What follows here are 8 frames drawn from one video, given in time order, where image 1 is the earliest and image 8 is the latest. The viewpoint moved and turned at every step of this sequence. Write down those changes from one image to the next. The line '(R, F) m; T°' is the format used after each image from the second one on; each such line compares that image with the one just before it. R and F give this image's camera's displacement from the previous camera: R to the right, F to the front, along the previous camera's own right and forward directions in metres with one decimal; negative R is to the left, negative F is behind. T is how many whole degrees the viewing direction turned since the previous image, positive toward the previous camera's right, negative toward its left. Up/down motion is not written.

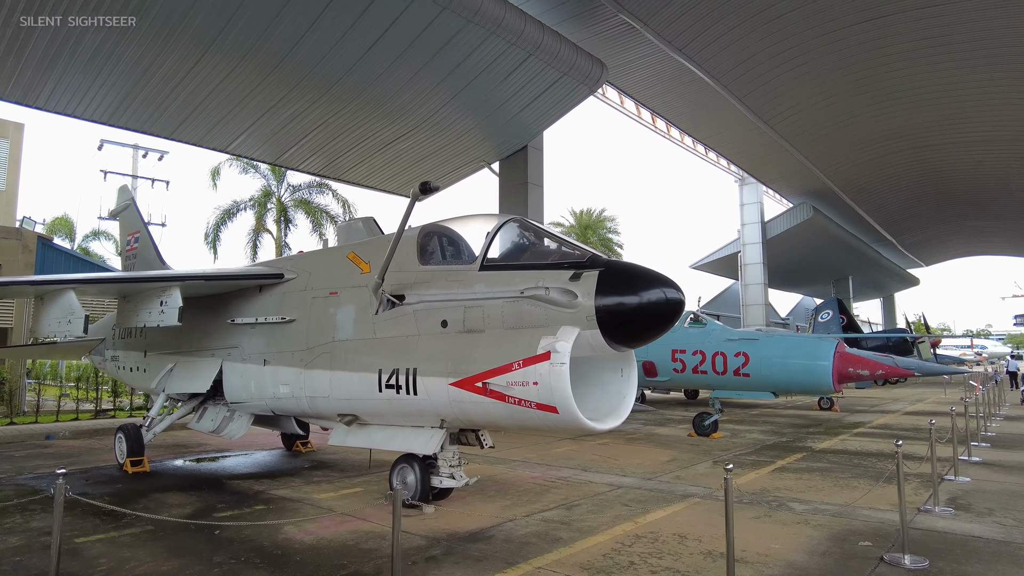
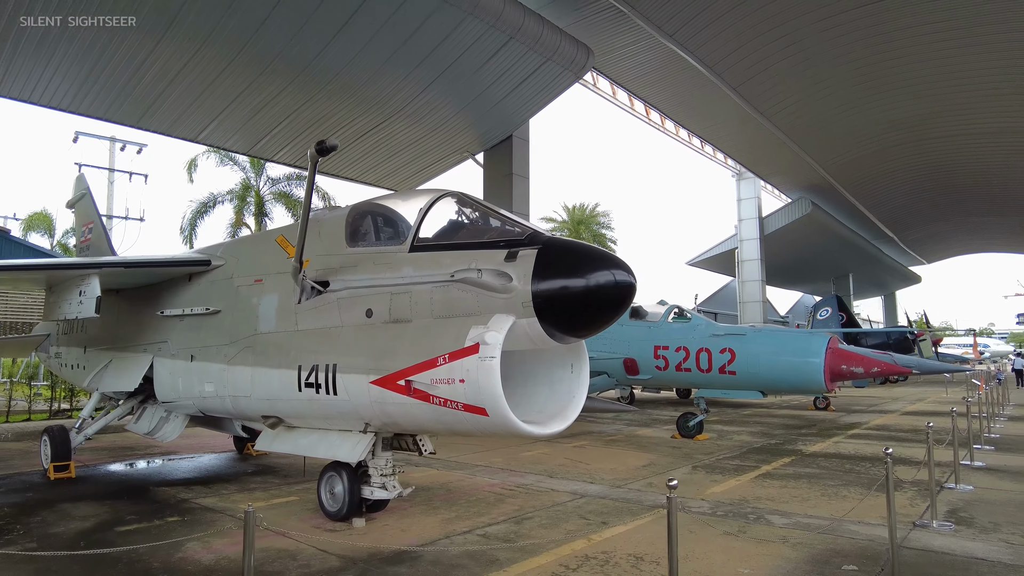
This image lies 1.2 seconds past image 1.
(+0.4, +0.6) m; 0°
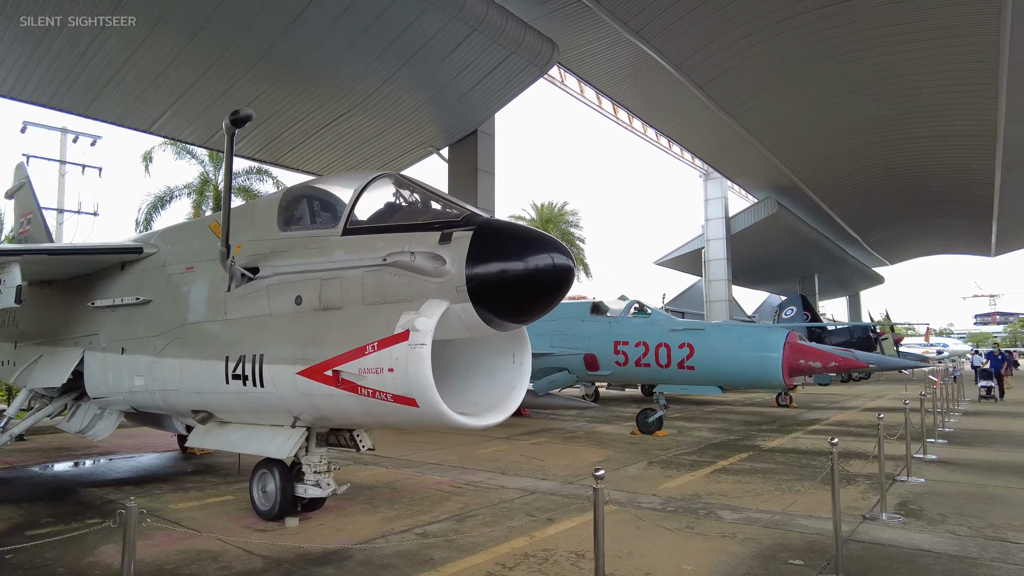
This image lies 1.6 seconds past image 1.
(+0.2, +0.2) m; +2°
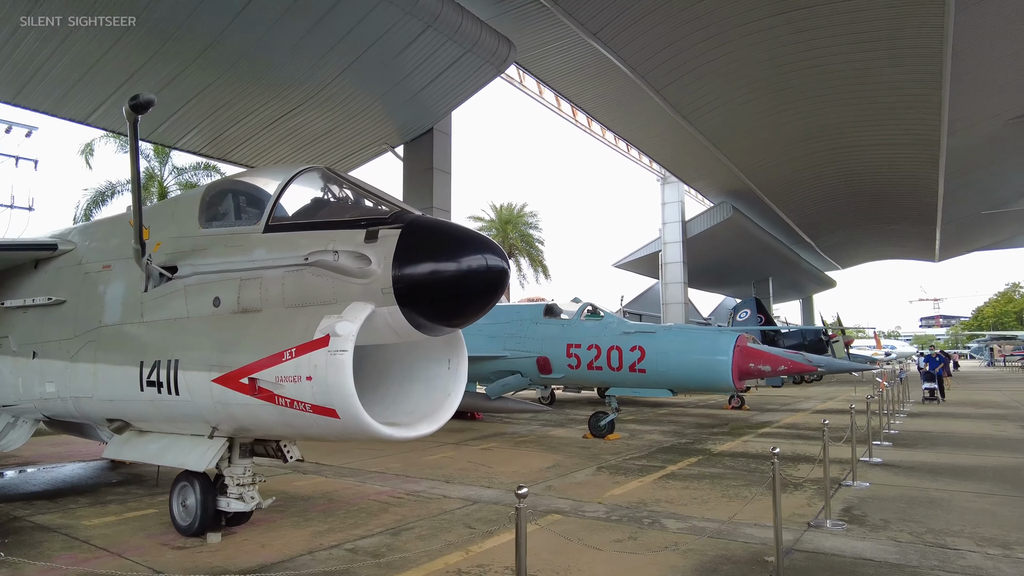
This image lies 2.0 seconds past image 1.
(+0.1, +0.2) m; +3°
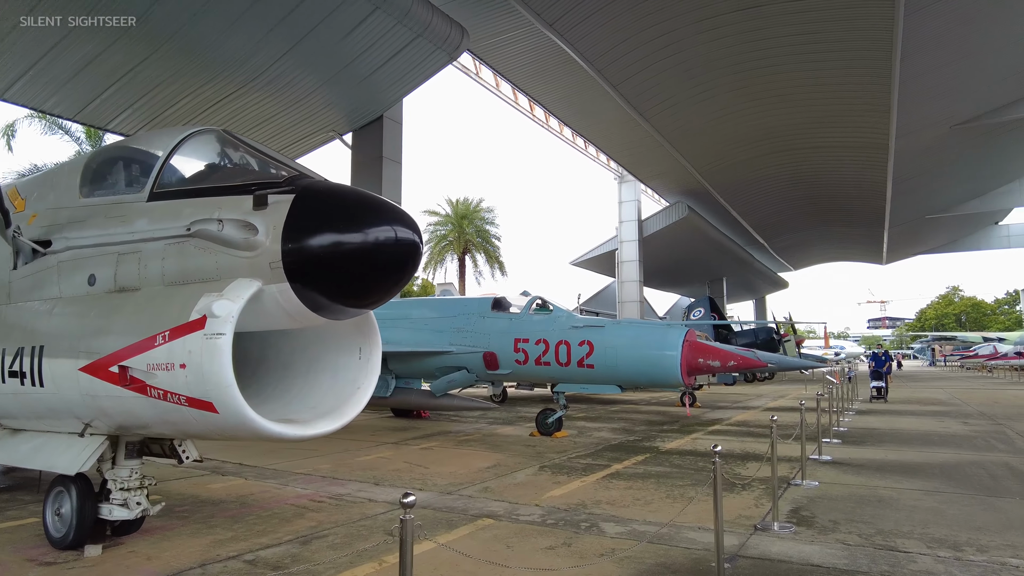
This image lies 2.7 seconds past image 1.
(+0.2, +0.4) m; +3°
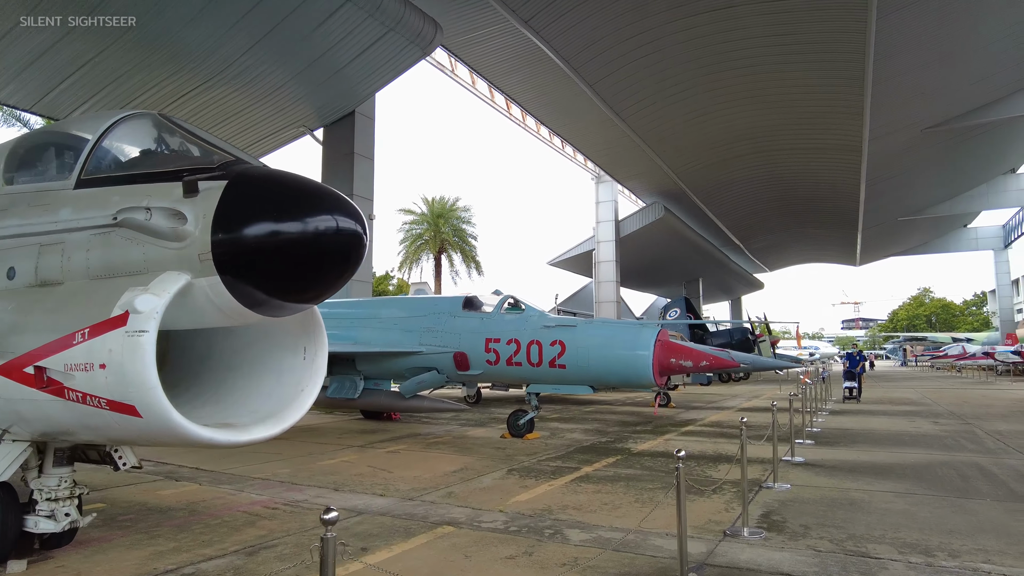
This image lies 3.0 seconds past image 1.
(+0.1, +0.2) m; +2°
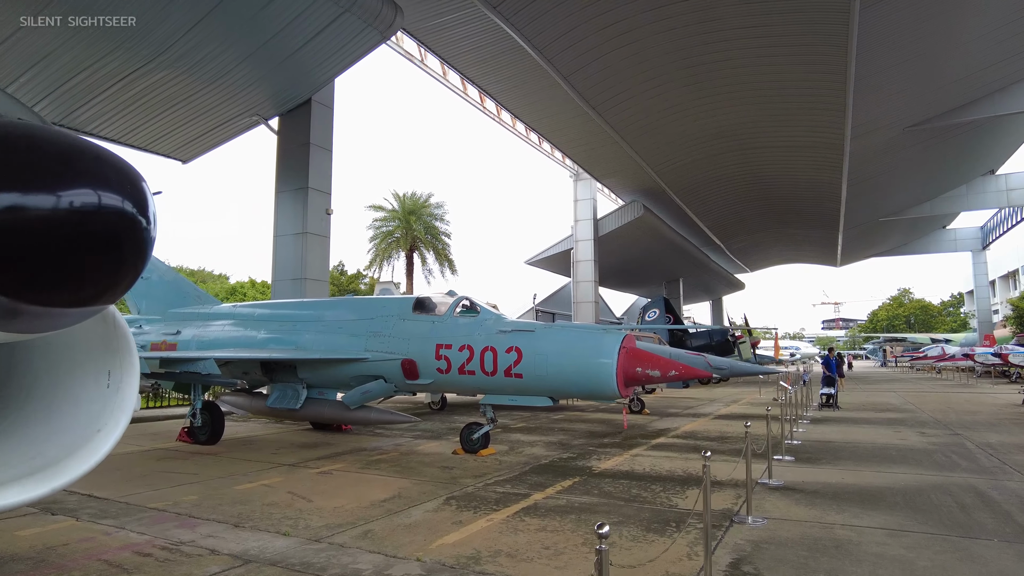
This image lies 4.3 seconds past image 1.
(+0.3, +0.8) m; +1°
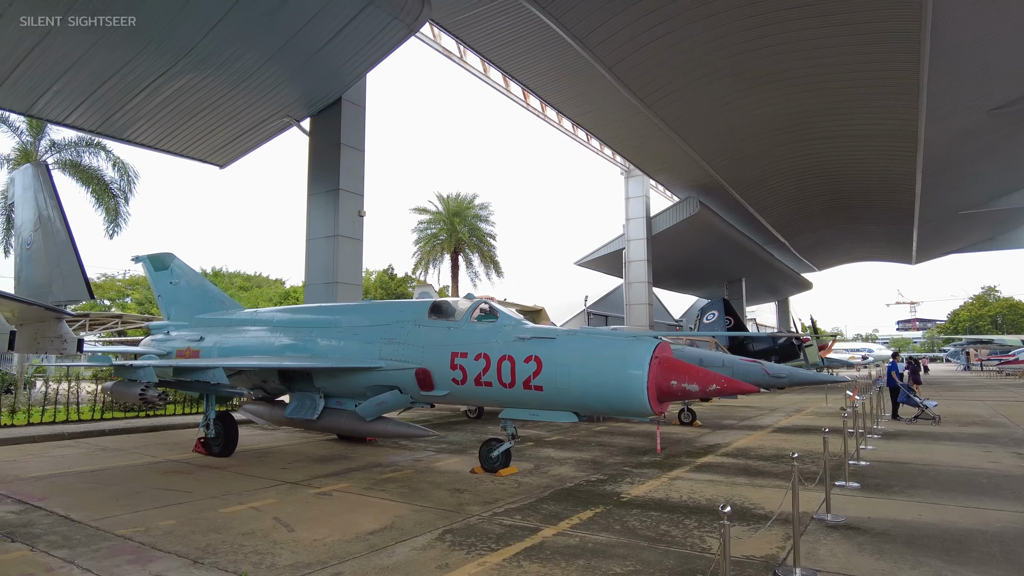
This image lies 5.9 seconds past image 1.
(+0.4, +0.7) m; -5°
